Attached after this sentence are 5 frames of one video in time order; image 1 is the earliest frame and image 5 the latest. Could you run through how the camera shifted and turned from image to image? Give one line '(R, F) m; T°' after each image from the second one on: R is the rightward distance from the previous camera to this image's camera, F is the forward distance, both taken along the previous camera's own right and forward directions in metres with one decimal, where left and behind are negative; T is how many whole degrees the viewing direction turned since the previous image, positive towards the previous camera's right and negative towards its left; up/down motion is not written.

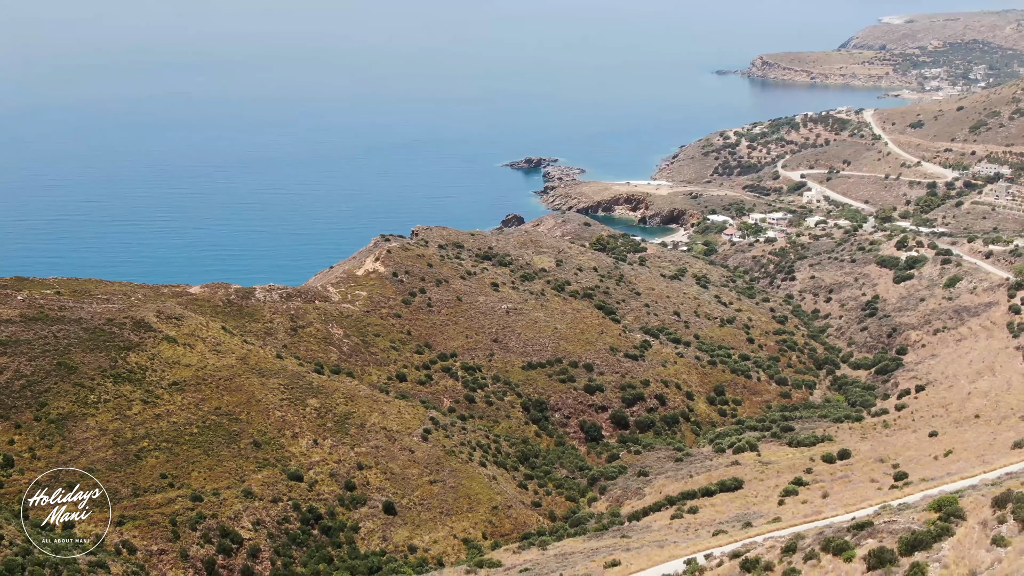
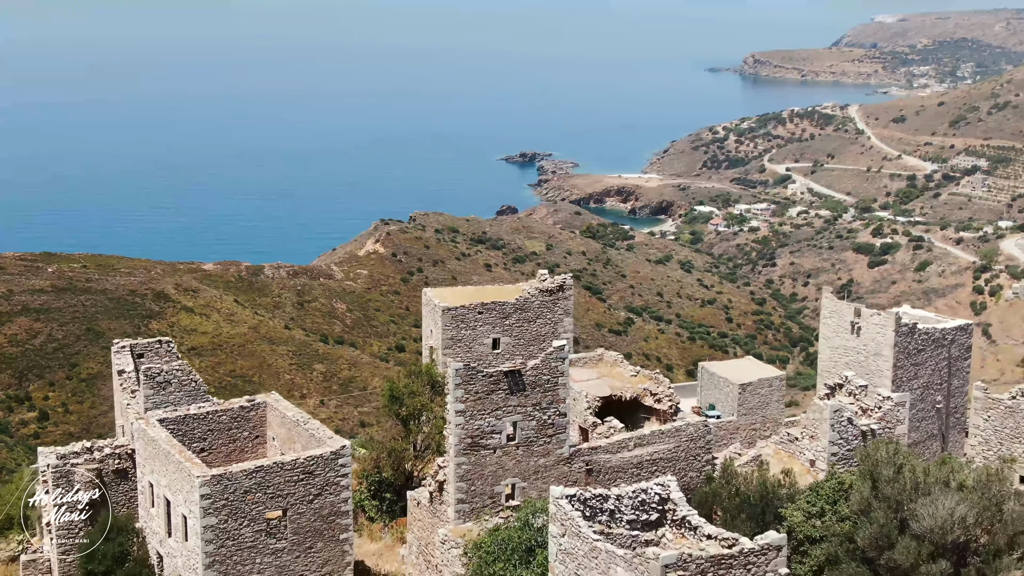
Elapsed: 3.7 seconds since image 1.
(+4.7, -3.8) m; -5°
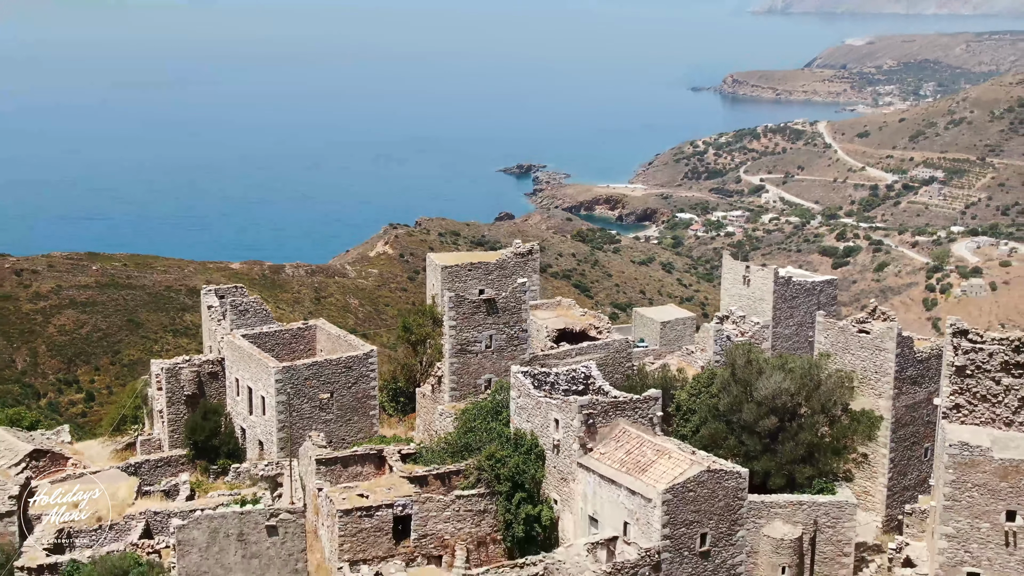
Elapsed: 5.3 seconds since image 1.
(+1.2, -5.1) m; -1°
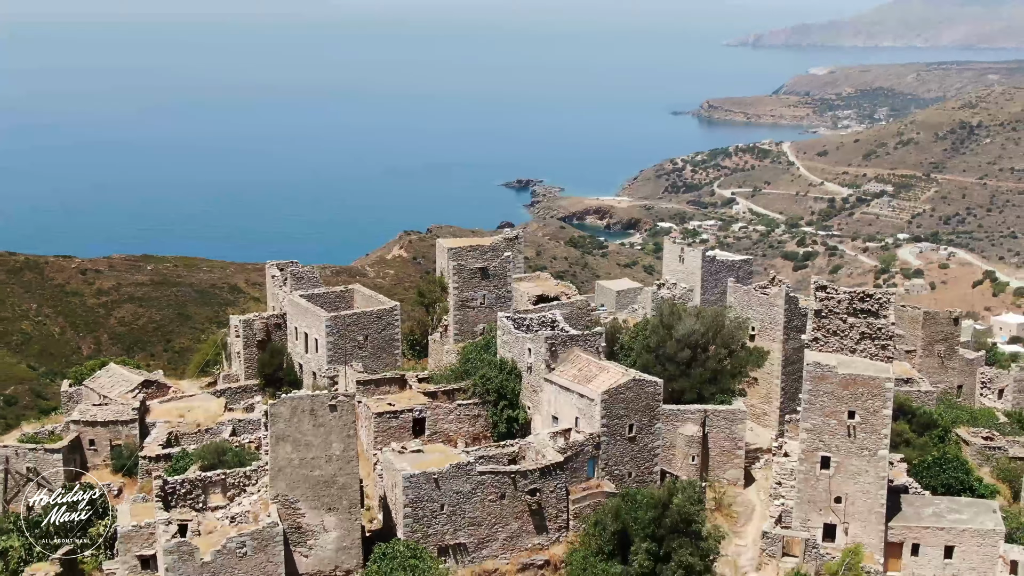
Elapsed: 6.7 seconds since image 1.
(+0.5, -7.5) m; 0°
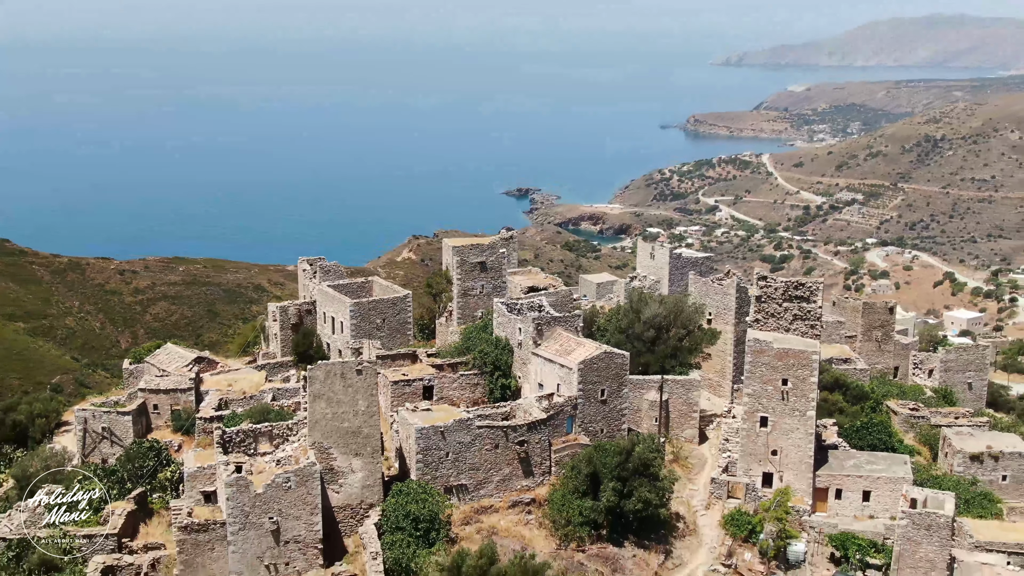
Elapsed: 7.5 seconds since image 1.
(+0.3, -5.5) m; 0°
